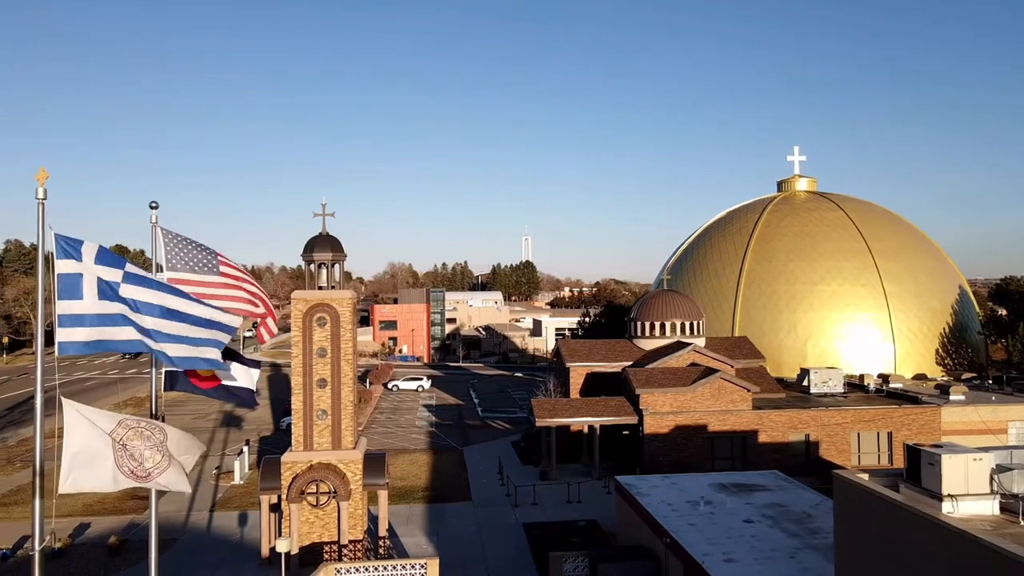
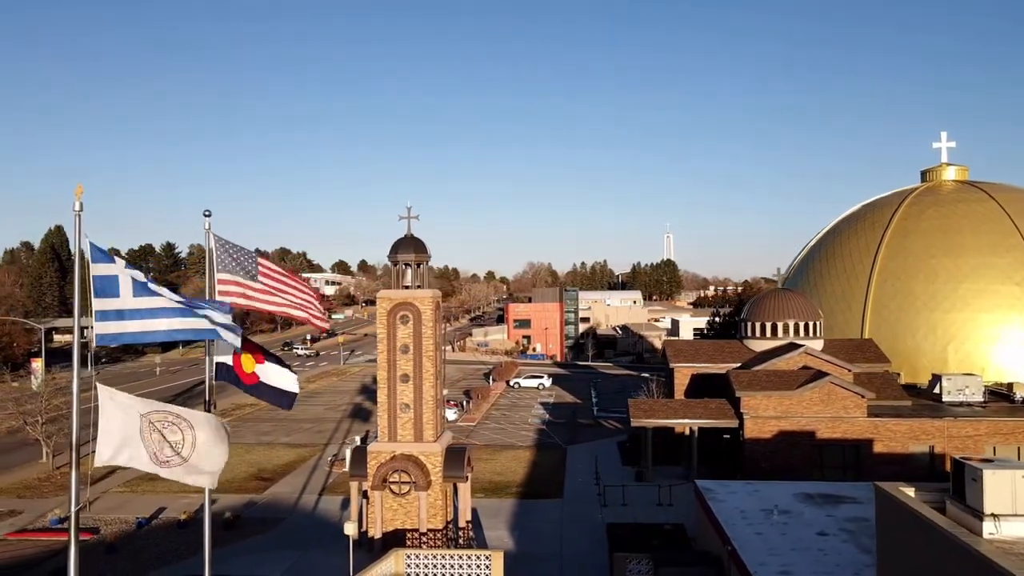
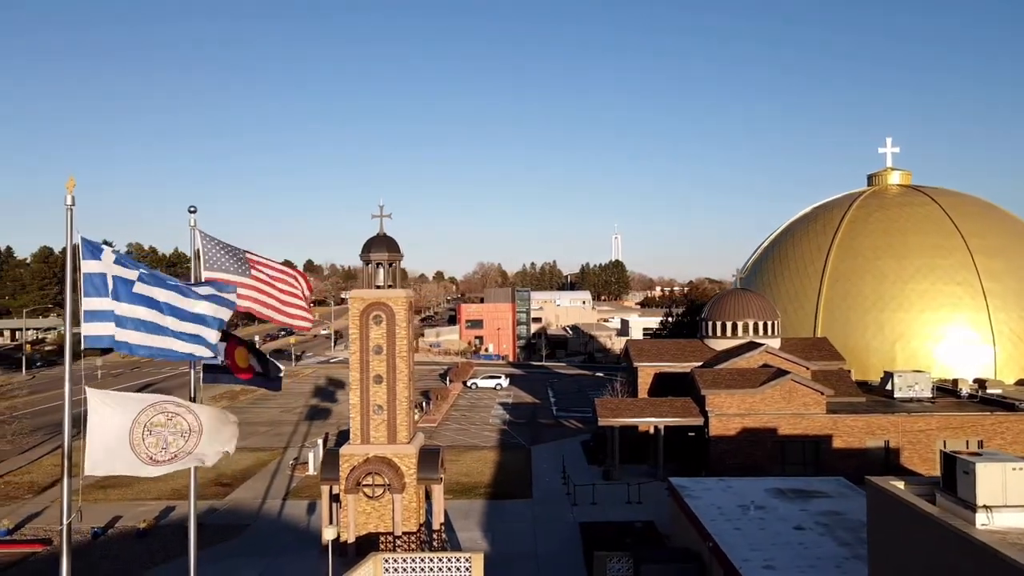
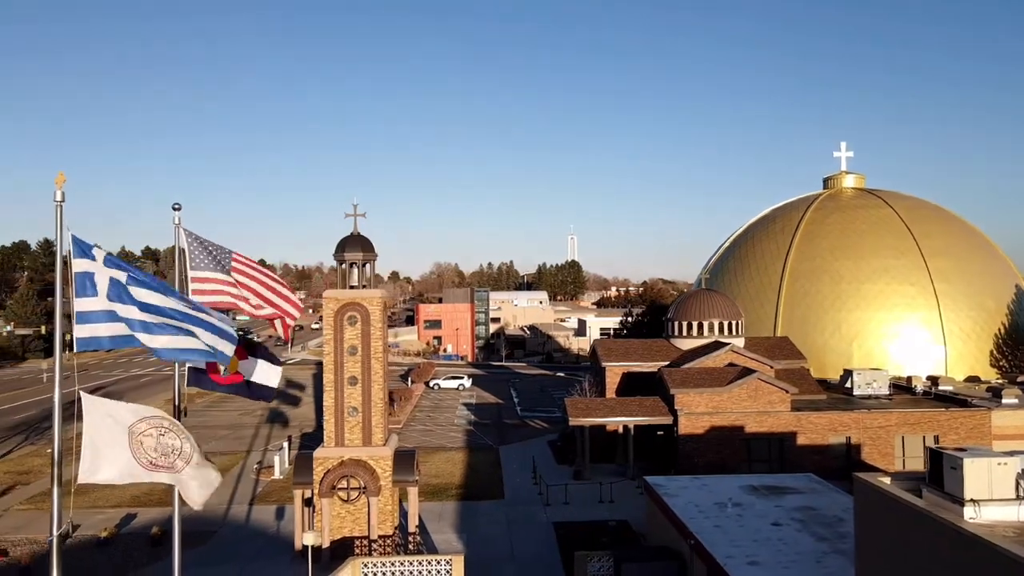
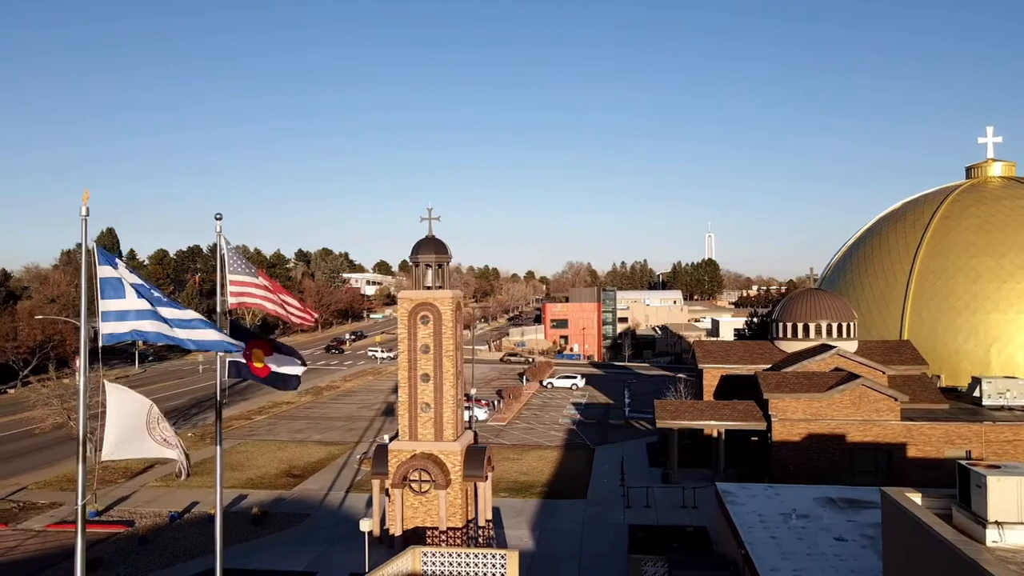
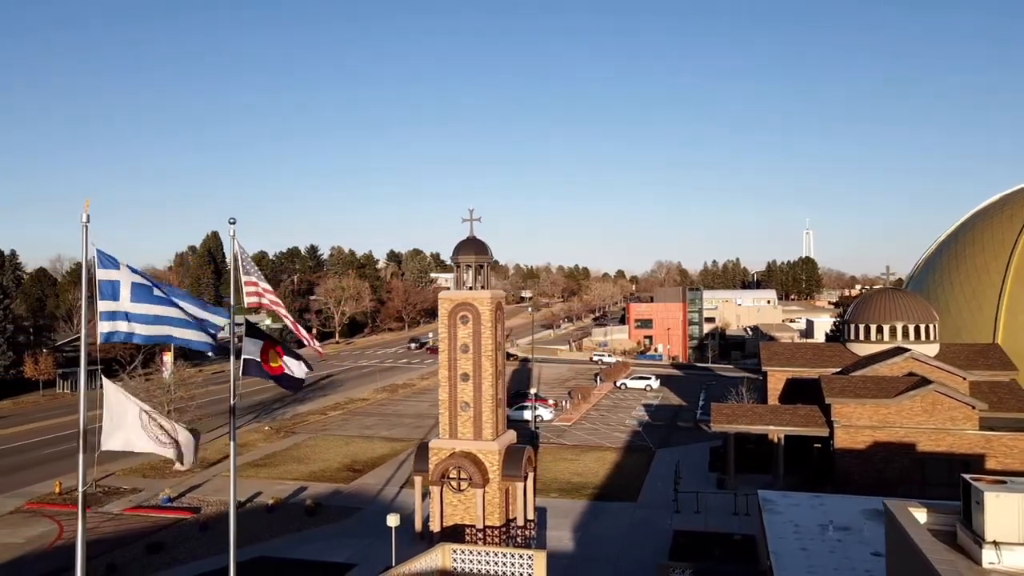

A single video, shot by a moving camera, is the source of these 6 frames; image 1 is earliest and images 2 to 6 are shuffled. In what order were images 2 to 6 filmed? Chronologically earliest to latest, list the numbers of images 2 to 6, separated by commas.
4, 3, 2, 5, 6
